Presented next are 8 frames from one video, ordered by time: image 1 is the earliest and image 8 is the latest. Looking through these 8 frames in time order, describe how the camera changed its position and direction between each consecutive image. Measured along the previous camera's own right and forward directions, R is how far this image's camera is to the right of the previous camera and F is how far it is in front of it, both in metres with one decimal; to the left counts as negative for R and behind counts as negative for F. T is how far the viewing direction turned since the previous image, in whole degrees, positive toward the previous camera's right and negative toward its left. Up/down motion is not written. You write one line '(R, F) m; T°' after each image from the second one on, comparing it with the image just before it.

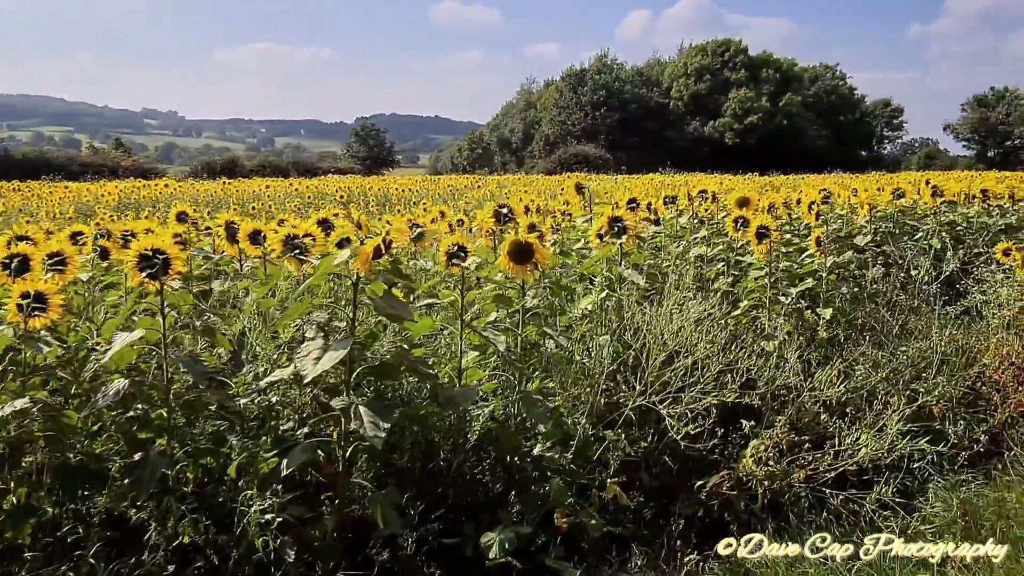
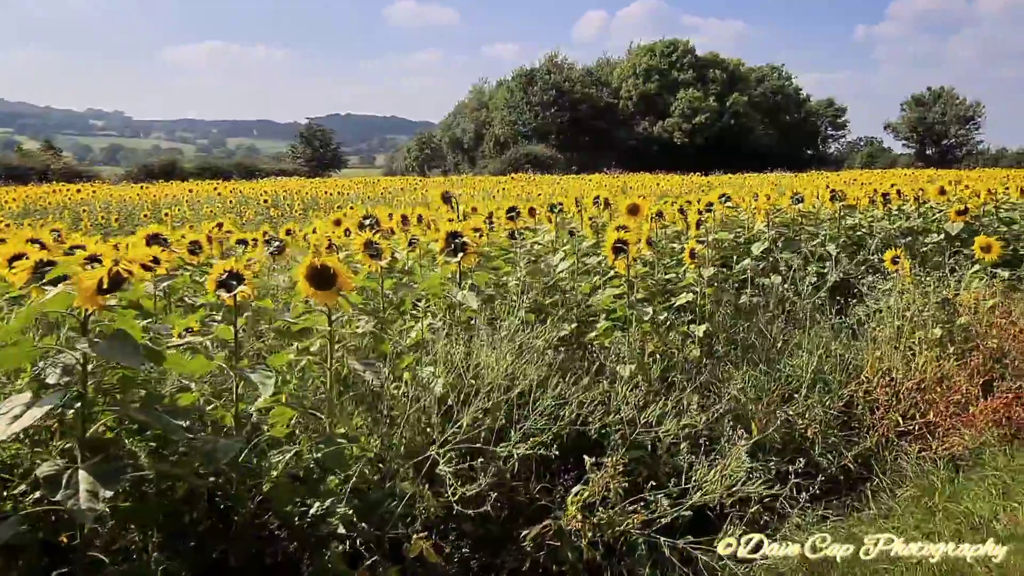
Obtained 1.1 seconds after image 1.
(+0.5, +0.3) m; +3°
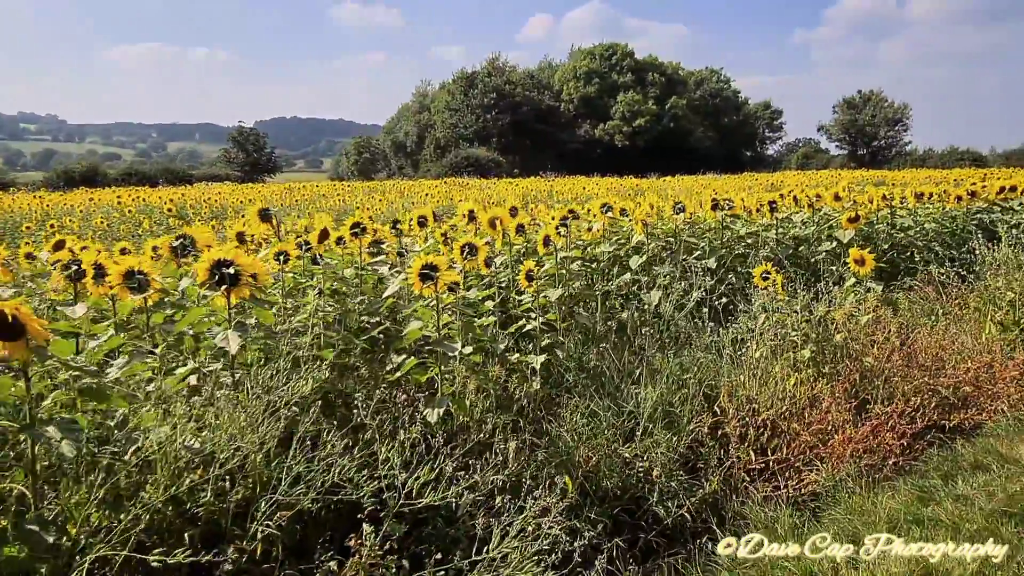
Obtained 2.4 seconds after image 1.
(+0.6, +0.4) m; +4°
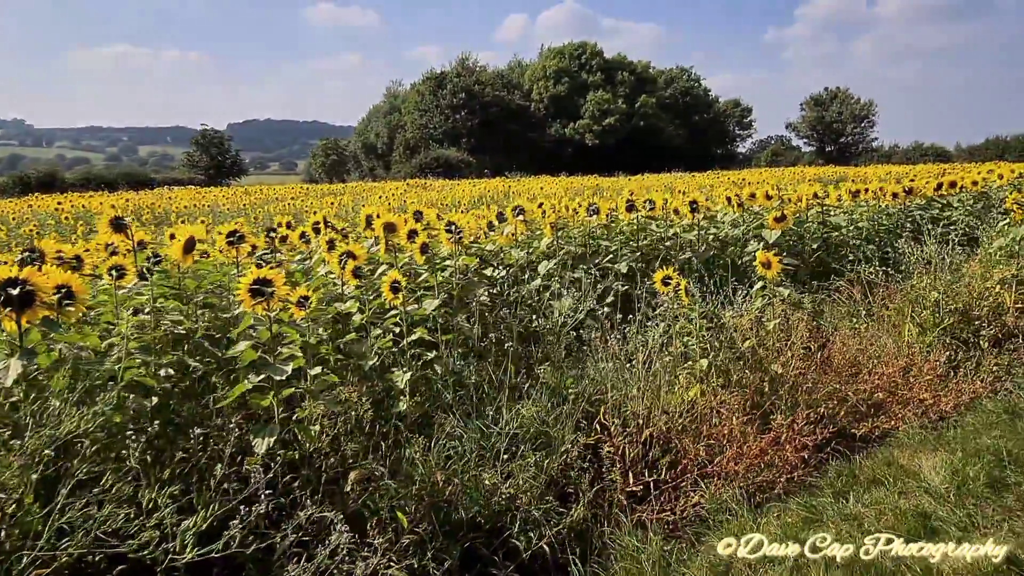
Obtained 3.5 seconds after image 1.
(+0.4, +0.2) m; +2°
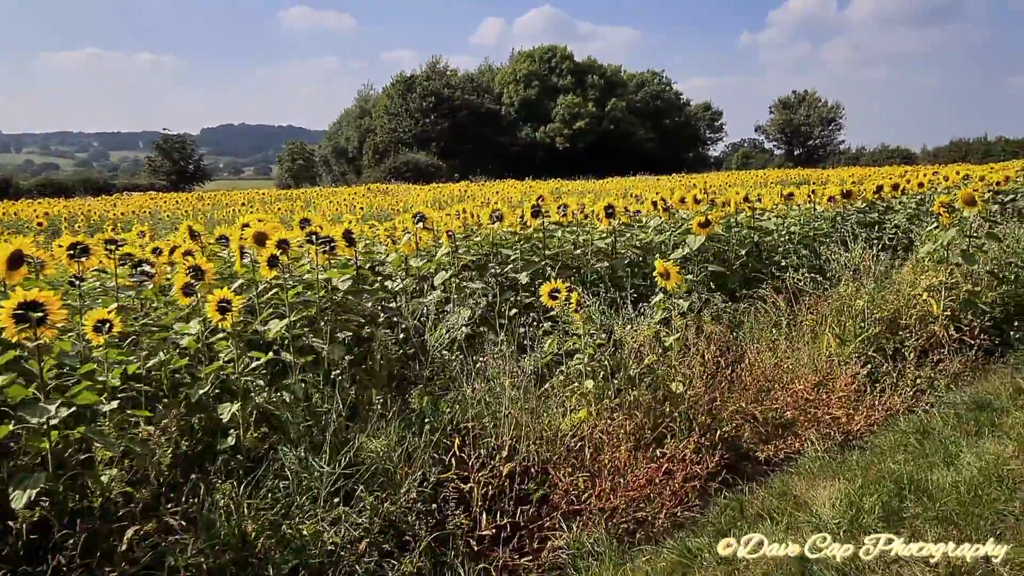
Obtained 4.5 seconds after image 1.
(+0.5, +0.3) m; +2°
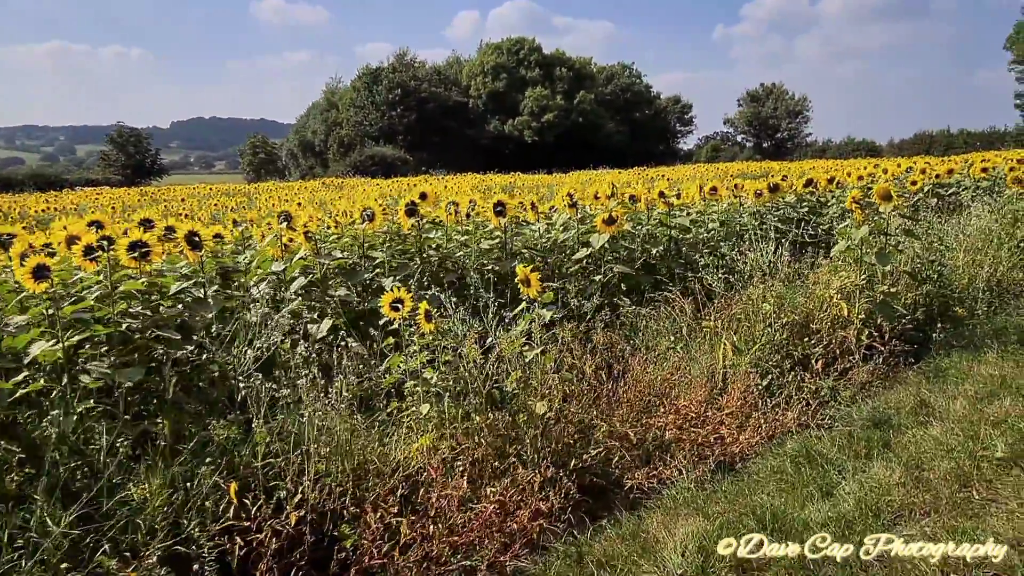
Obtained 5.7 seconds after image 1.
(+0.6, +0.4) m; +2°
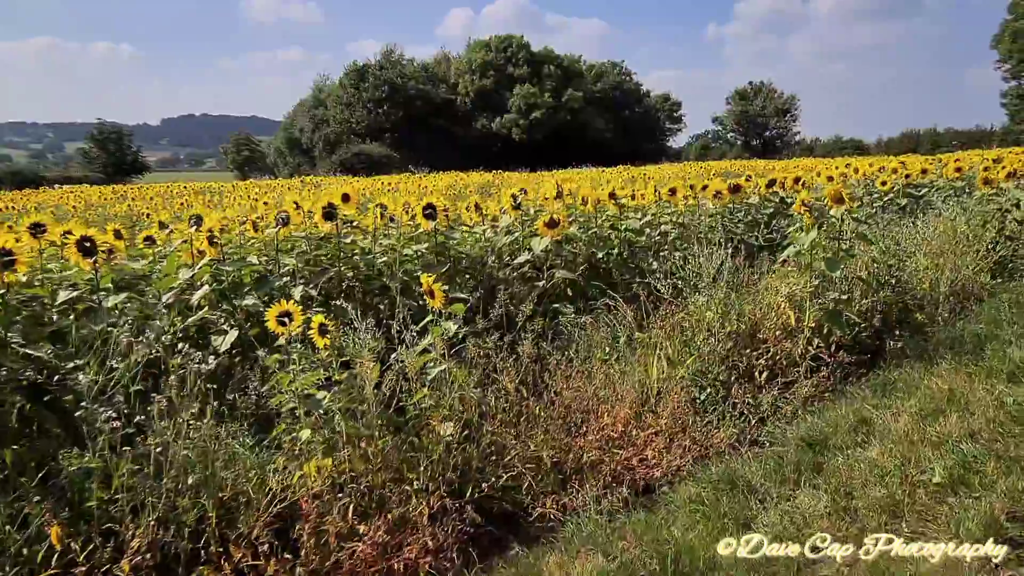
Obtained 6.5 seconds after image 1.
(+0.3, +0.2) m; +1°
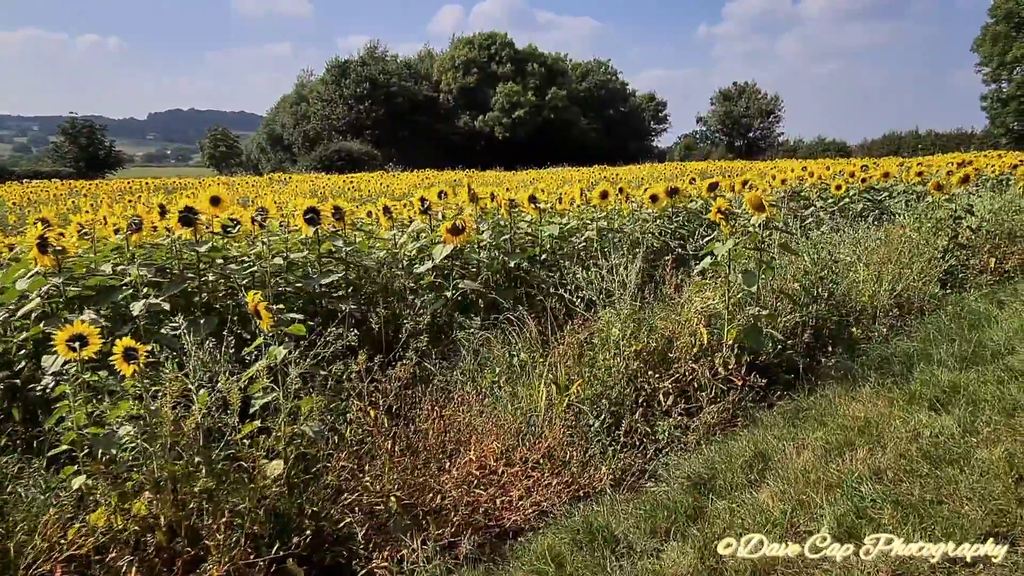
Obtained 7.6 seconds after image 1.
(+0.5, +0.3) m; +1°
